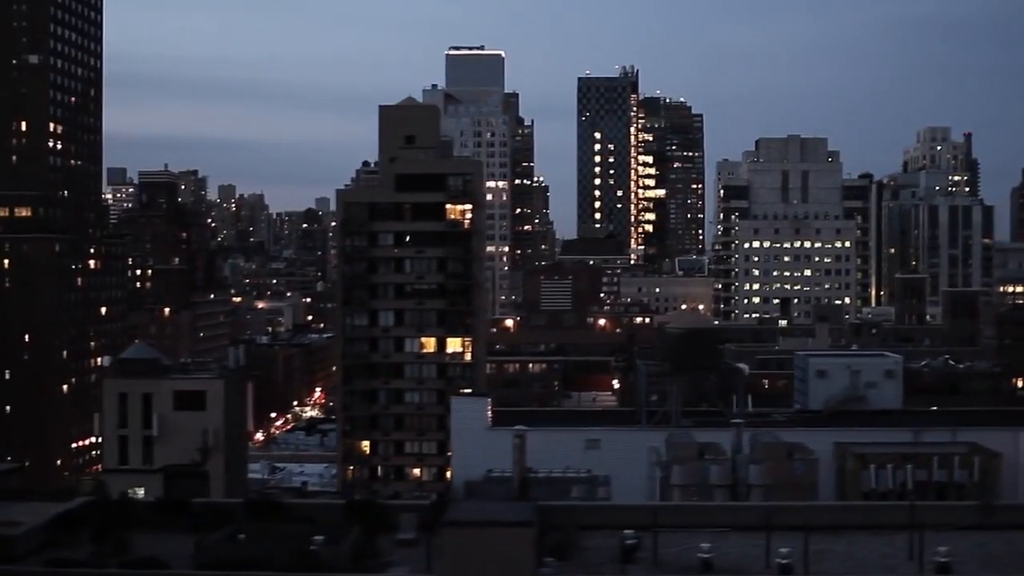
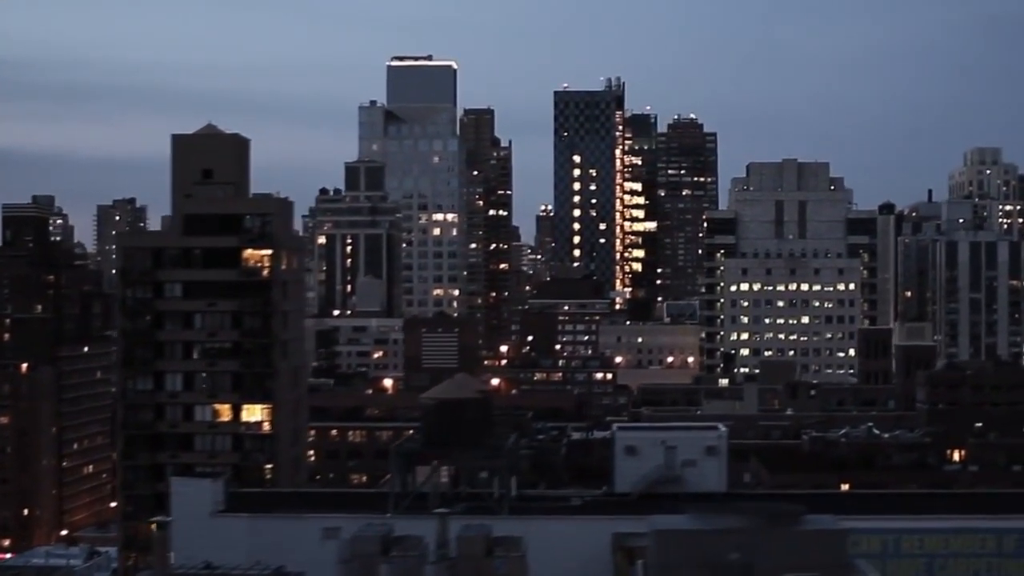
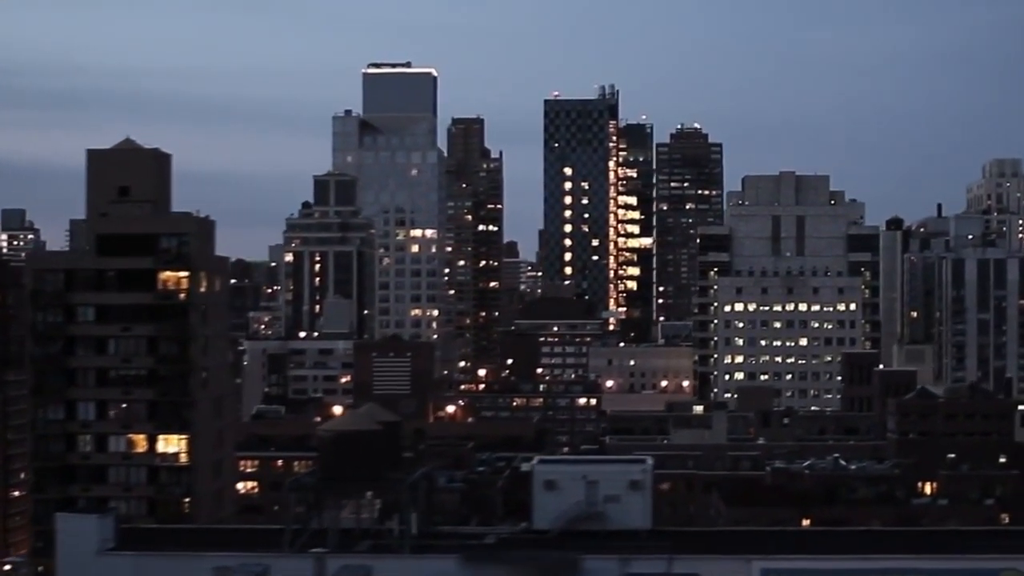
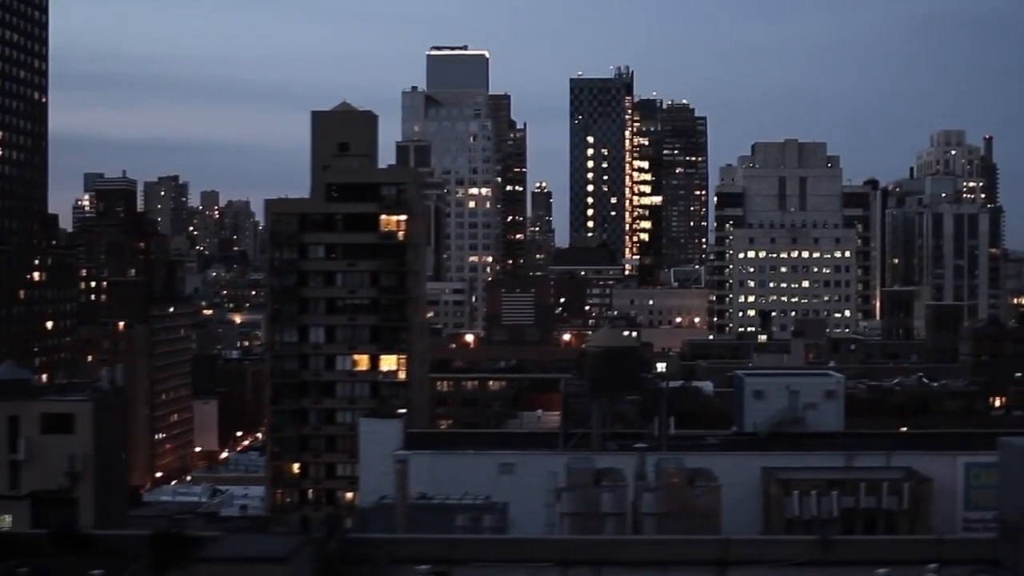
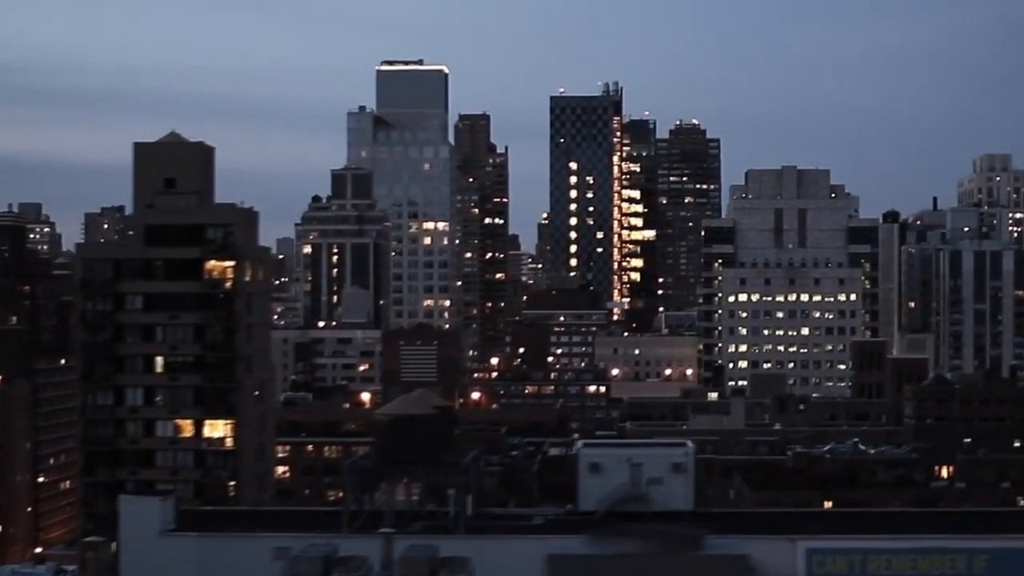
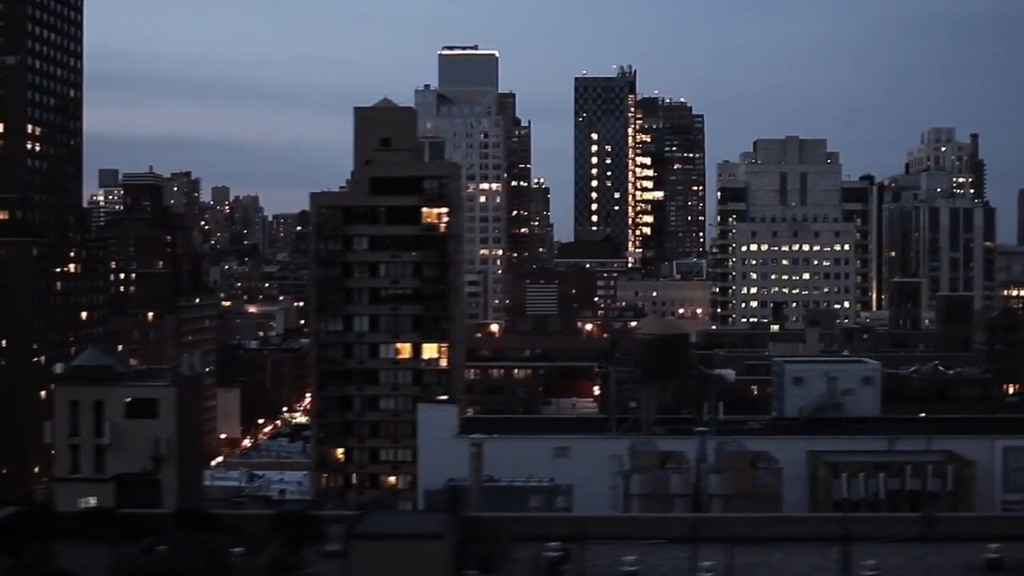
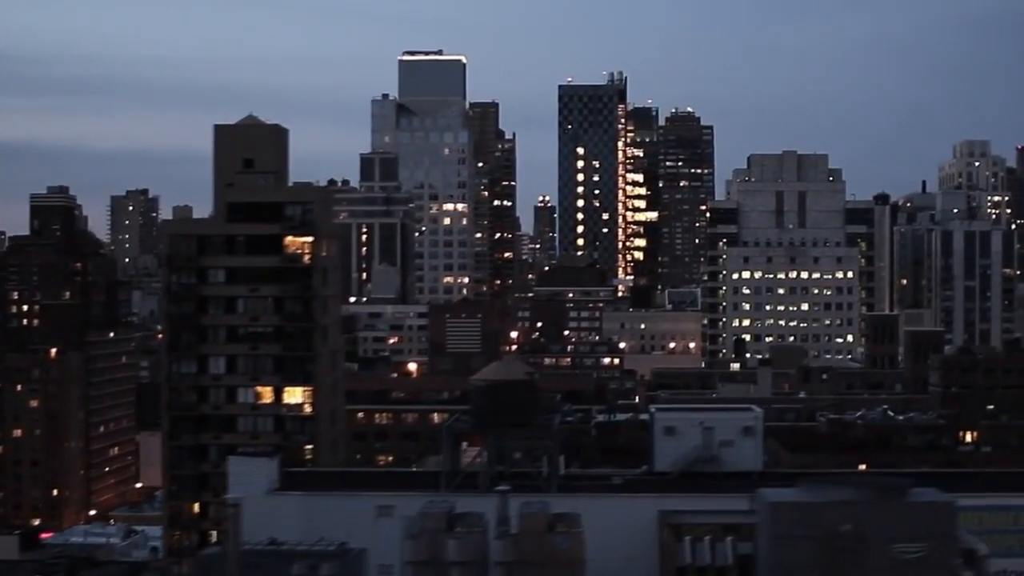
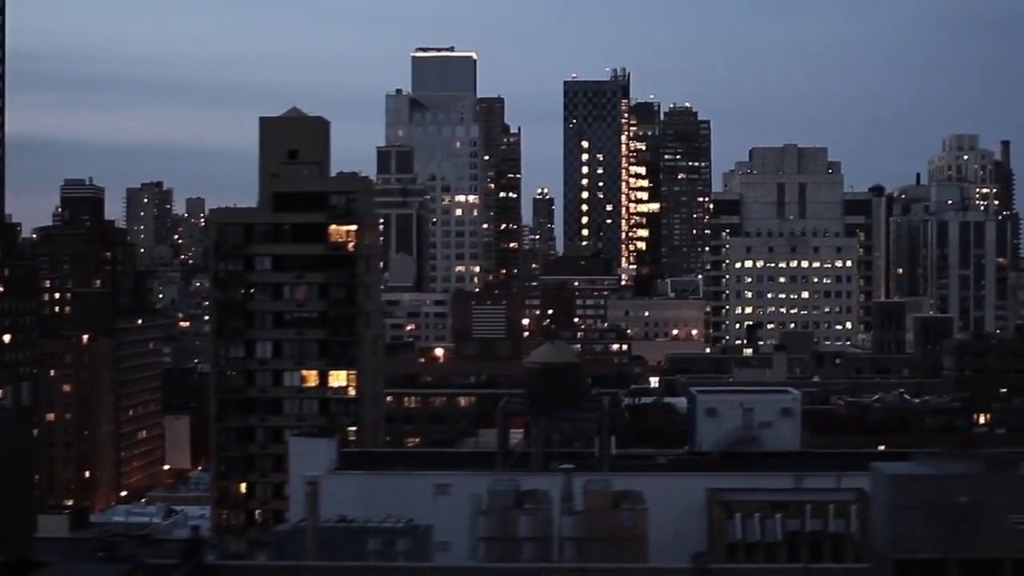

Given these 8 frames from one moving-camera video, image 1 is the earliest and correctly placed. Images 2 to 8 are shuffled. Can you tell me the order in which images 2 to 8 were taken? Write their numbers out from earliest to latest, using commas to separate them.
6, 4, 8, 7, 2, 5, 3
